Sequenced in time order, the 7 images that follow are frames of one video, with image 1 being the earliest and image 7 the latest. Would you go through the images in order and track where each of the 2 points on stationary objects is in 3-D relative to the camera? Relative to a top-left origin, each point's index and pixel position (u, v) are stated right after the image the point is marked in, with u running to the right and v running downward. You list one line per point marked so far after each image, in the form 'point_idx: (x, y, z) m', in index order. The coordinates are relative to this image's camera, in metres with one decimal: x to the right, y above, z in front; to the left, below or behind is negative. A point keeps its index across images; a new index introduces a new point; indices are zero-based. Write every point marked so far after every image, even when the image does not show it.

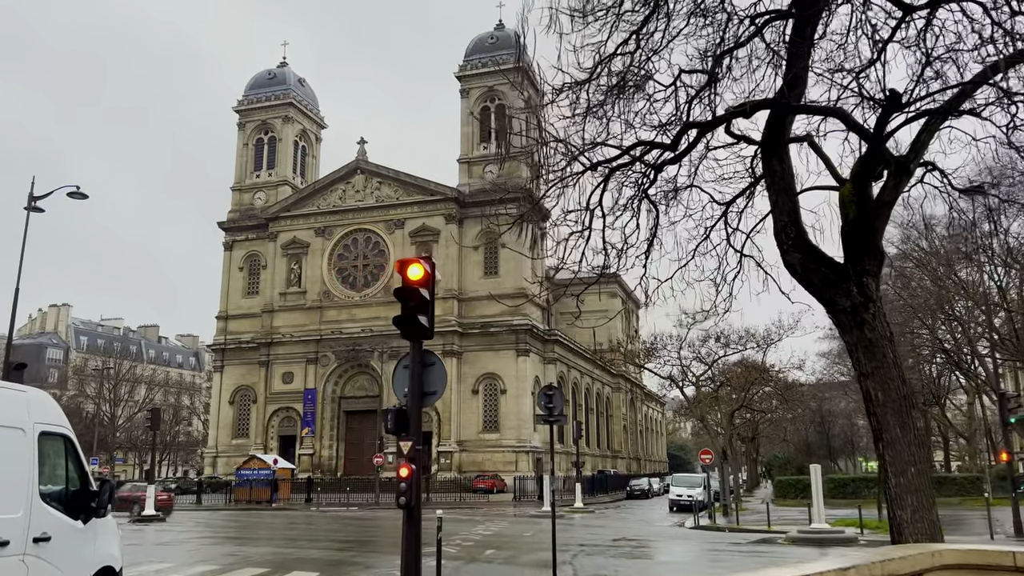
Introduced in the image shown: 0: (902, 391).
0: (+2.8, -0.7, +6.0) m
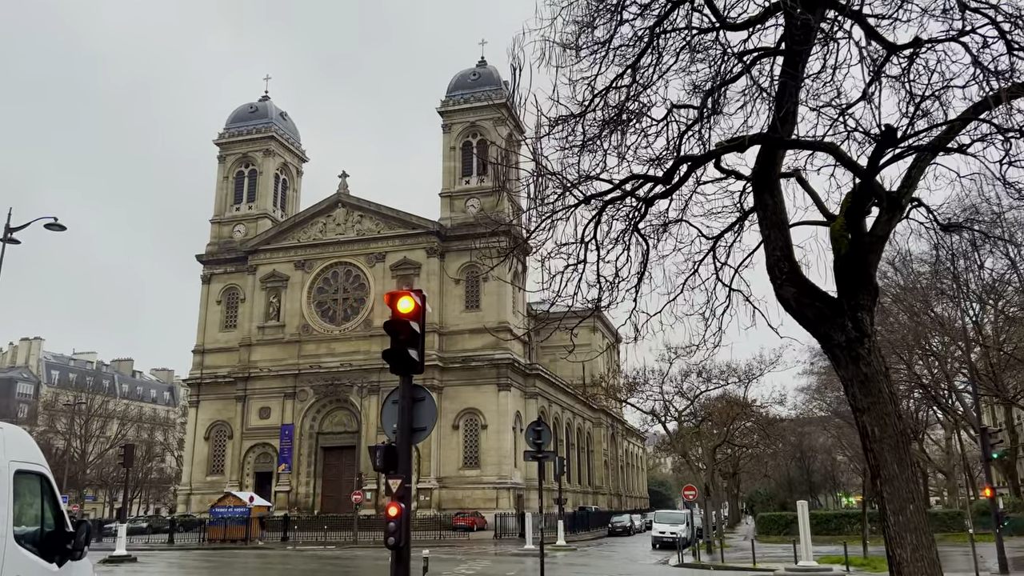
0: (+2.8, -1.0, +6.0) m
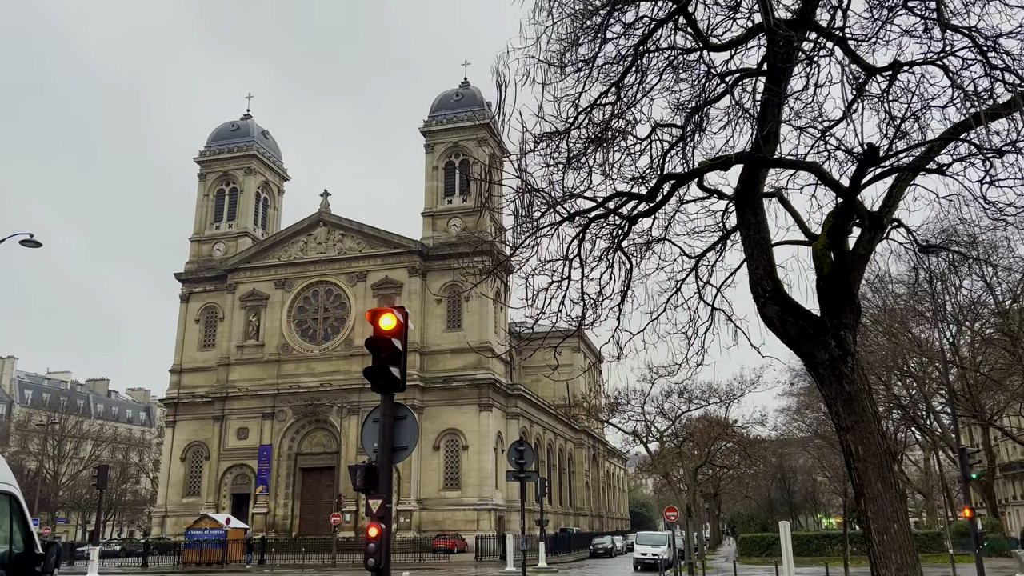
0: (+2.6, -1.1, +6.0) m
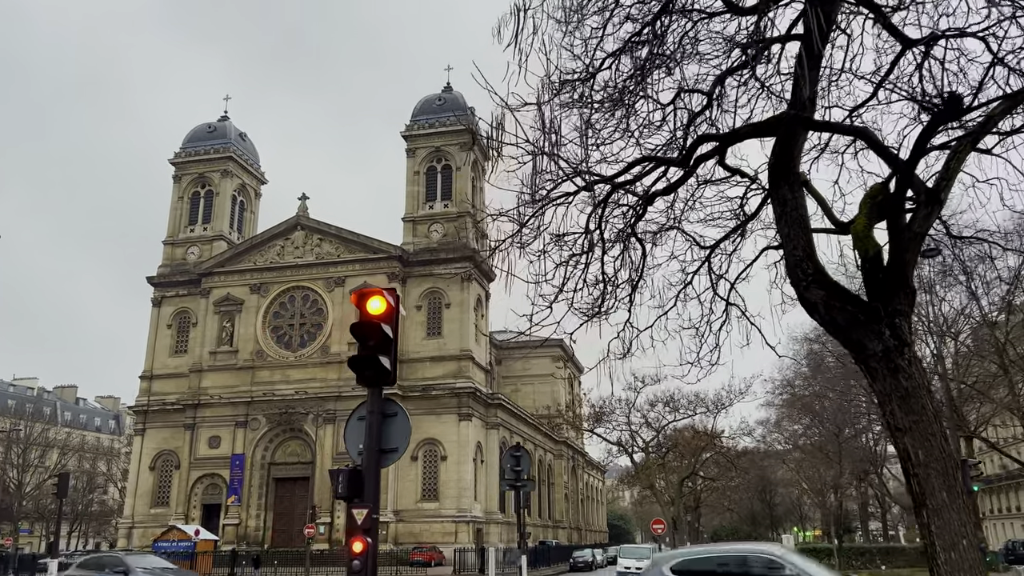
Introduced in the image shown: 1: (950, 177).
0: (+2.7, -1.0, +5.2) m
1: (+3.0, +0.8, +5.7) m
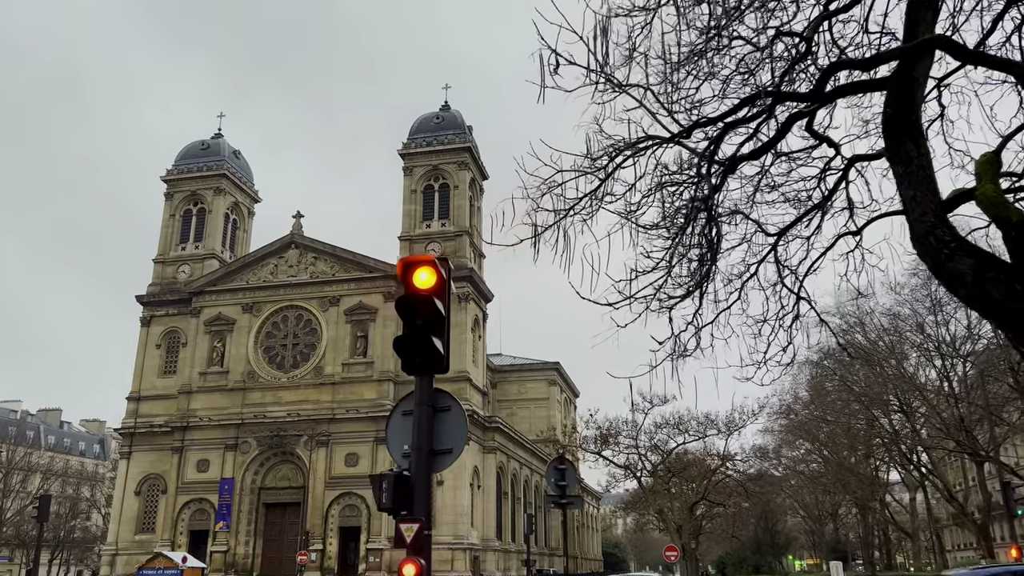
0: (+3.1, -0.8, +4.2) m
1: (+3.4, +0.9, +4.8) m
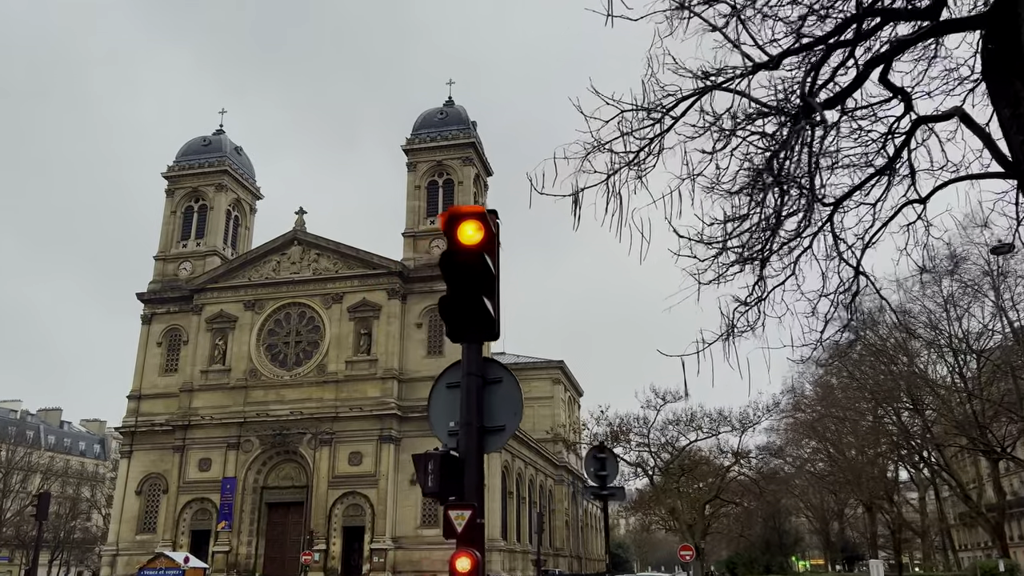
0: (+3.4, -0.6, +3.7) m
1: (+3.7, +1.1, +4.2) m
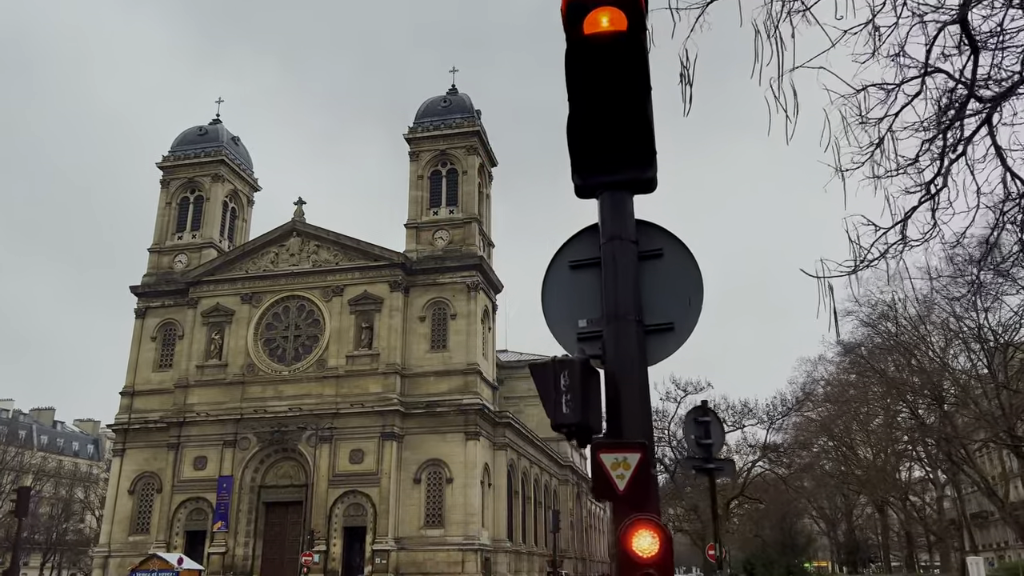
0: (+3.9, -0.1, +2.2) m
1: (+4.2, +1.7, +2.8) m
